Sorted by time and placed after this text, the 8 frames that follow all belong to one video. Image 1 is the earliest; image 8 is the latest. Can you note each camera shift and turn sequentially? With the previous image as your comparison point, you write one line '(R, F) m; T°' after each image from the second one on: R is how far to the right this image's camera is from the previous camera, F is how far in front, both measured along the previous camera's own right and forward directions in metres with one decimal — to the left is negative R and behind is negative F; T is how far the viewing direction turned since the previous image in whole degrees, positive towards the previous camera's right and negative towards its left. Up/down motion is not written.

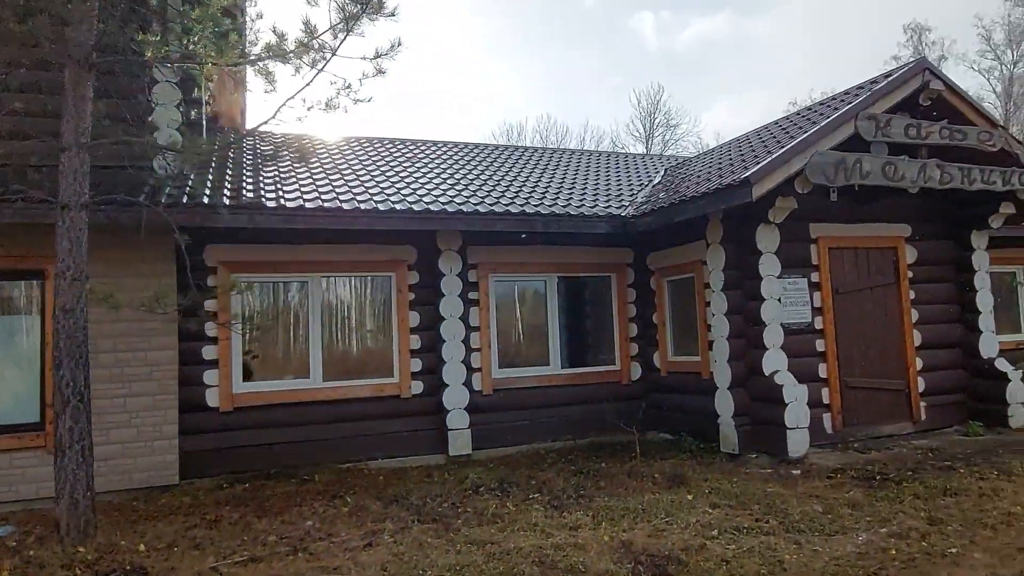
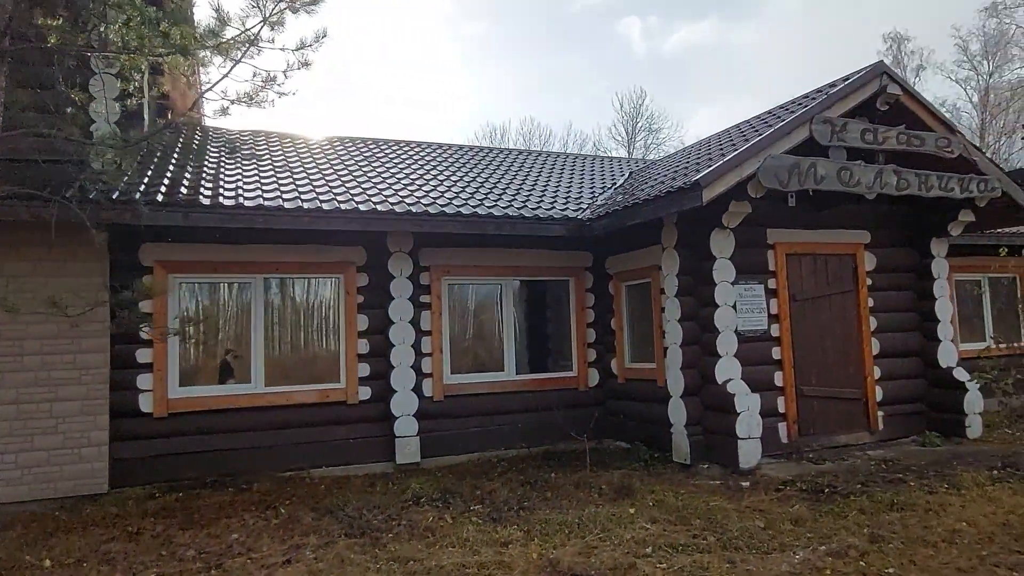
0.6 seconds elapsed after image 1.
(+0.3, +0.2) m; +1°
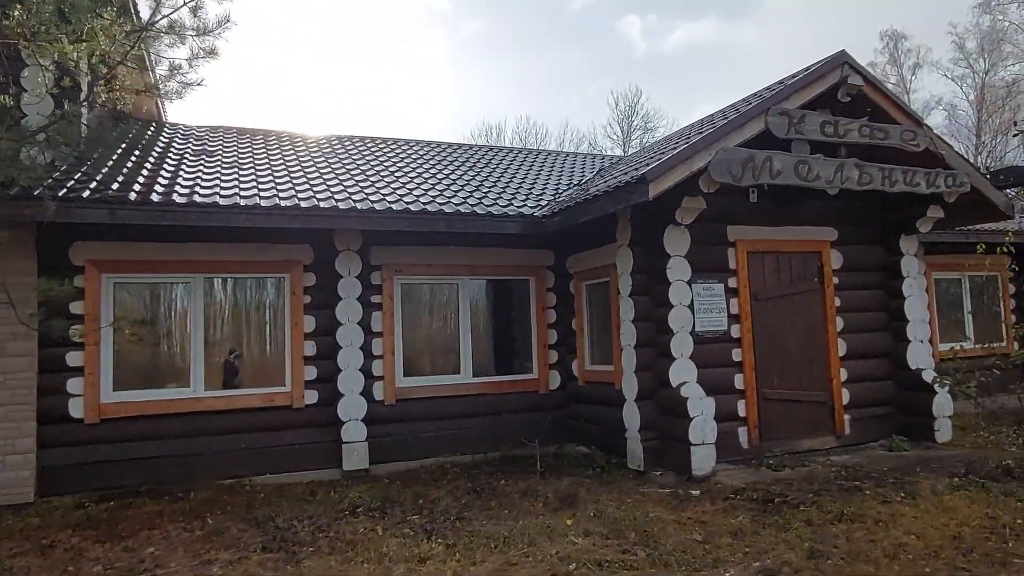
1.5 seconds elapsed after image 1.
(+0.5, +0.3) m; 0°
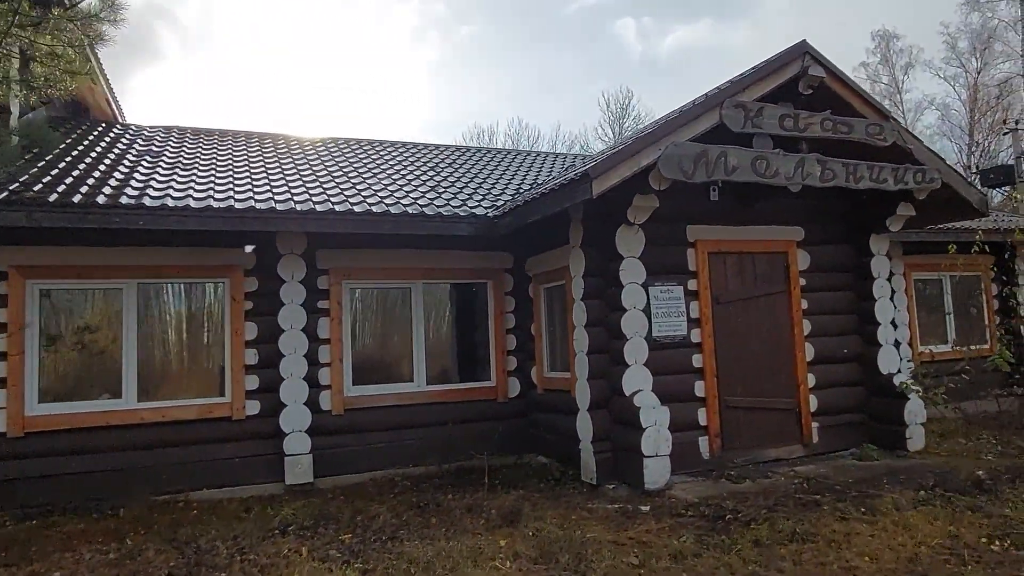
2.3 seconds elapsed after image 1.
(+0.4, +0.3) m; 0°
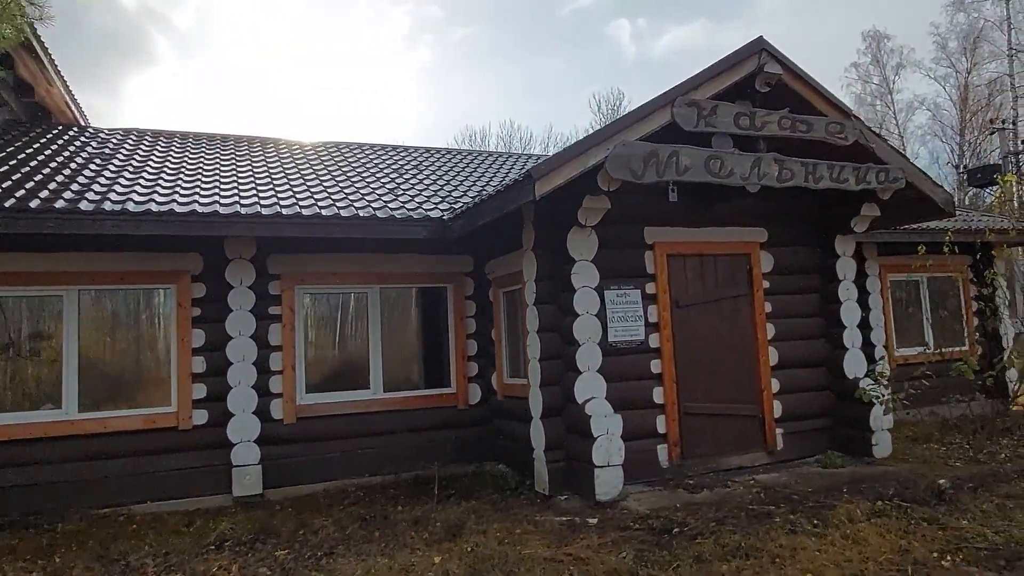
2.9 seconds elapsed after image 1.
(+0.4, +0.2) m; 0°
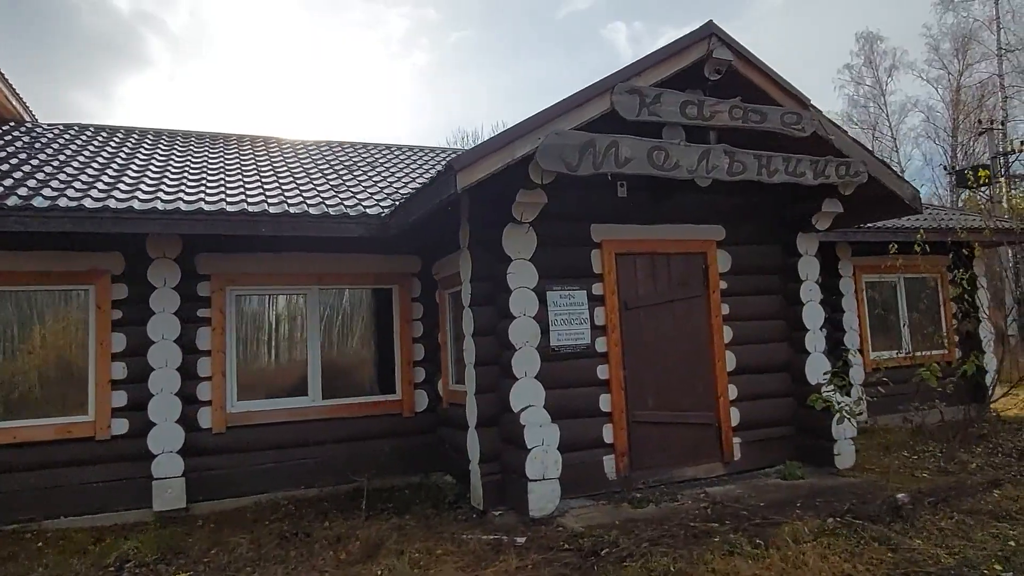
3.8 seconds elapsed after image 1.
(+0.5, +0.4) m; 0°
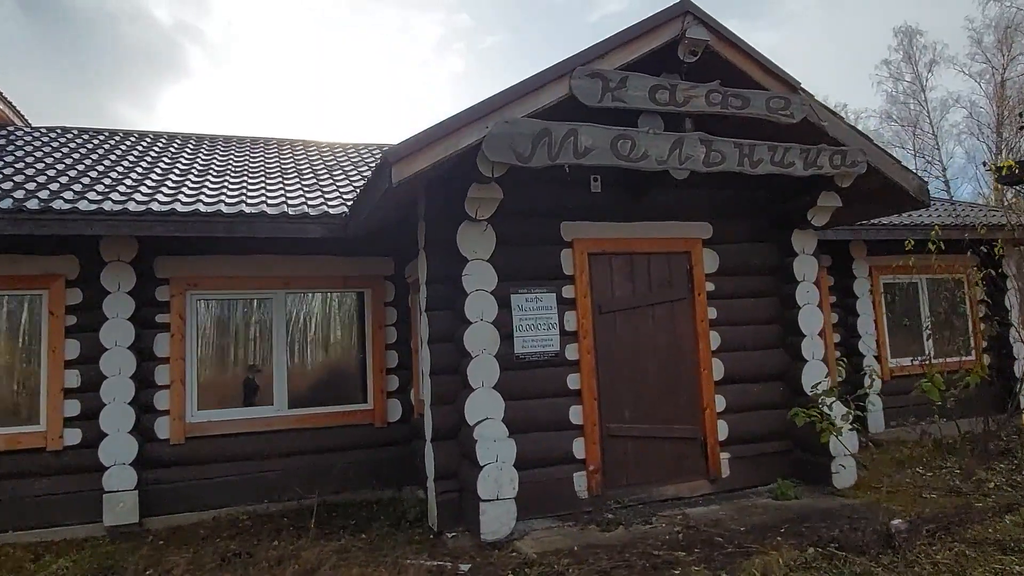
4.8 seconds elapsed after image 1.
(+0.5, +0.4) m; -3°
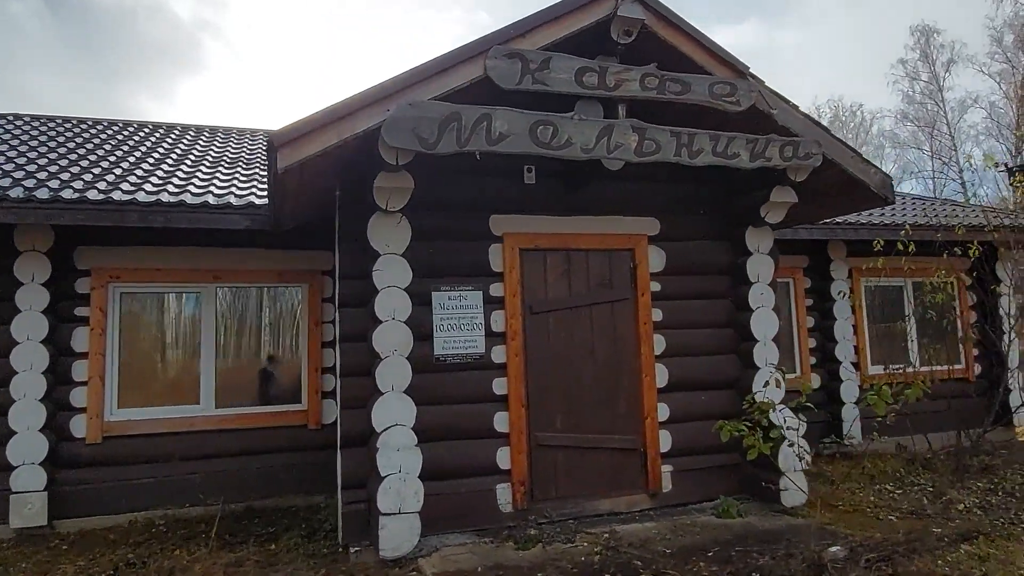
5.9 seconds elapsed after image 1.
(+0.6, +0.4) m; -1°
